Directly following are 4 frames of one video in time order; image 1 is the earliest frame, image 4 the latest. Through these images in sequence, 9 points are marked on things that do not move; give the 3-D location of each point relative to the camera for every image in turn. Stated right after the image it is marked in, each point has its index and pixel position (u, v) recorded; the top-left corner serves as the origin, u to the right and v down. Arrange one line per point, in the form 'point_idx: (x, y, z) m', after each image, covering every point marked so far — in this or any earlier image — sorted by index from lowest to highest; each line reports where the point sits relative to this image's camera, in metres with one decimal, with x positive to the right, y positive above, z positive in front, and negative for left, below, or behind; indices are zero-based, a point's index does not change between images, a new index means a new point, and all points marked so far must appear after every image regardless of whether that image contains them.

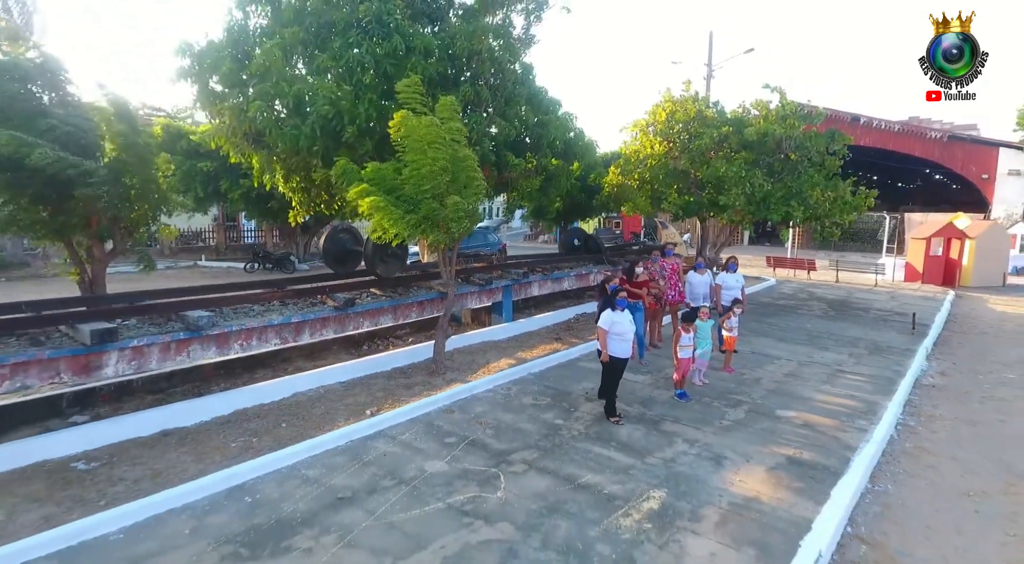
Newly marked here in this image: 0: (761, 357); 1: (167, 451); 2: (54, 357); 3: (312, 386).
0: (+3.3, -1.0, +8.1) m
1: (-2.6, -1.3, +4.7) m
2: (-3.3, -0.5, +4.5) m
3: (-2.0, -1.0, +6.2) m
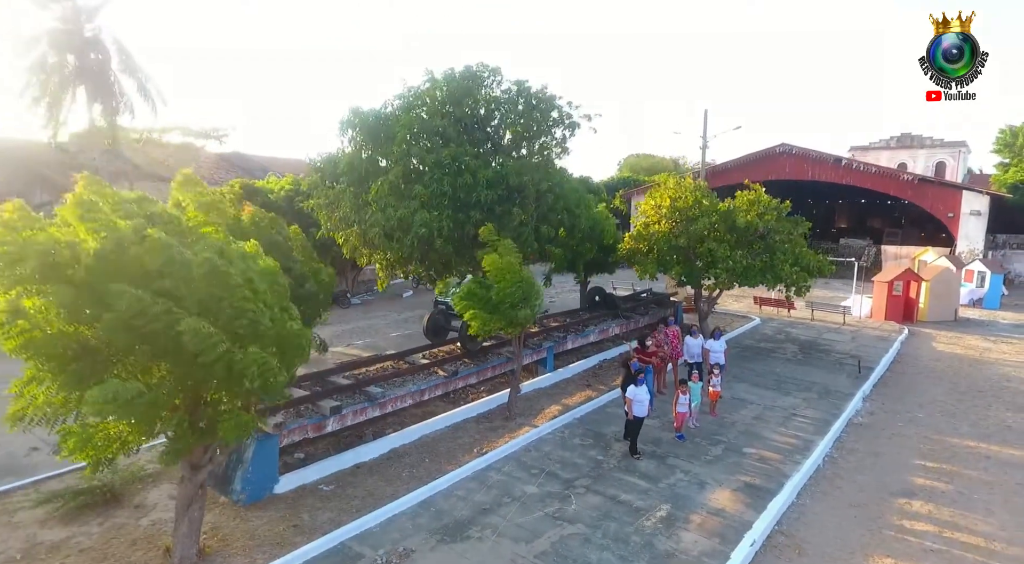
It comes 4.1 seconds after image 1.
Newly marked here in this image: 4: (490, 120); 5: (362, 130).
0: (+4.1, -2.2, +11.1) m
1: (-1.8, -2.5, +7.7) m
2: (-2.5, -1.7, +7.5) m
3: (-1.2, -2.2, +9.3) m
4: (-0.4, +3.2, +12.0) m
5: (-2.8, +2.9, +11.7) m
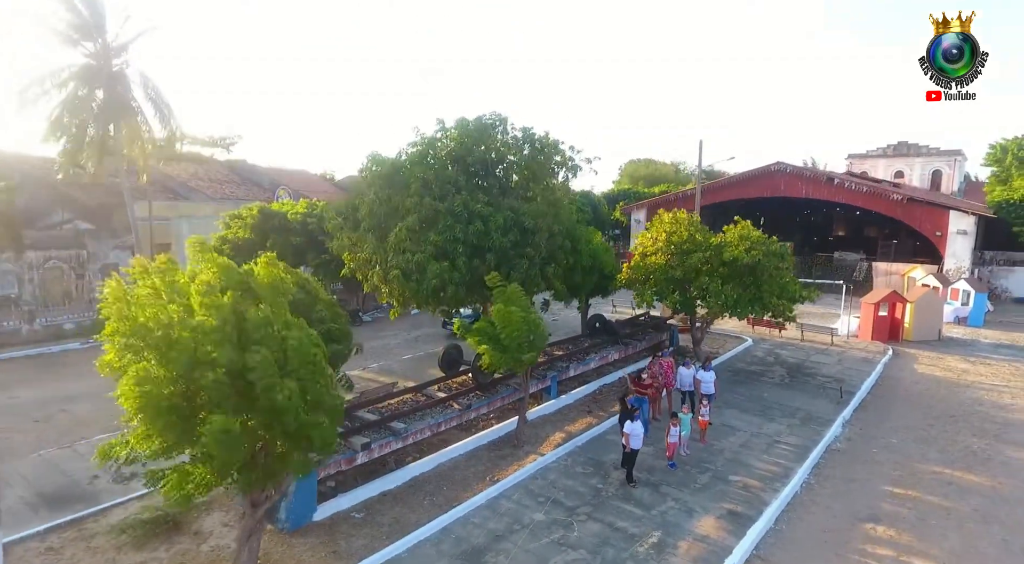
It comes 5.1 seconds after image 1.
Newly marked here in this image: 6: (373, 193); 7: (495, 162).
0: (+4.2, -2.9, +12.1) m
1: (-1.7, -3.2, +8.7) m
2: (-2.3, -2.4, +8.5) m
3: (-1.0, -2.9, +10.2) m
4: (-0.2, +2.5, +13.0) m
5: (-2.7, +2.2, +12.7) m
6: (-2.8, +1.9, +12.6) m
7: (-0.3, +2.5, +13.0) m
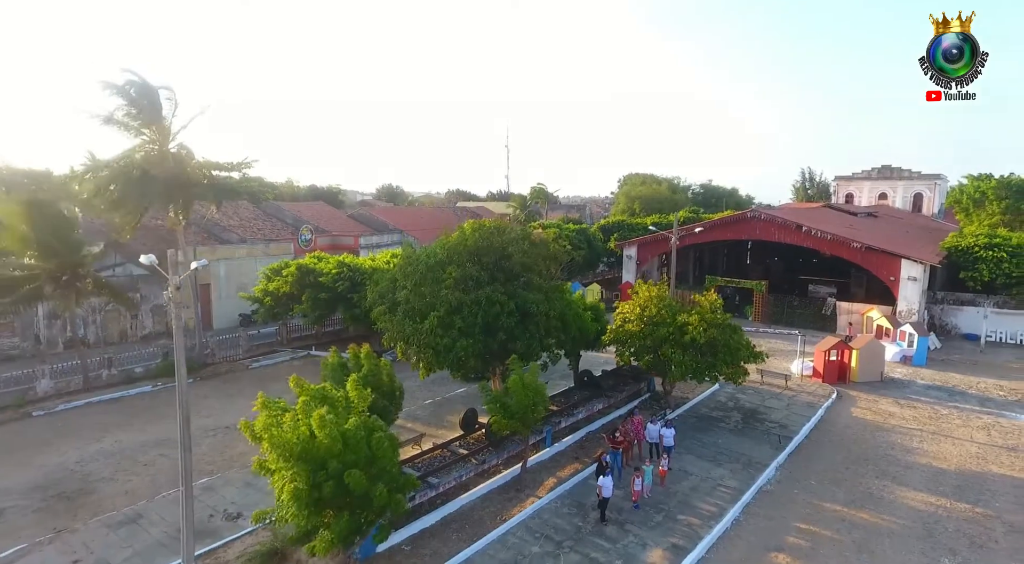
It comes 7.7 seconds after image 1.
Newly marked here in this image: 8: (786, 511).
0: (+4.3, -4.8, +15.5) m
1: (-1.6, -5.2, +12.2) m
2: (-2.3, -4.4, +12.0) m
3: (-1.0, -4.9, +13.7) m
4: (-0.1, +0.6, +16.4) m
5: (-2.5, +0.2, +16.1) m
6: (-2.7, 0.0, +16.1) m
7: (-0.2, +0.6, +16.4) m
8: (+6.3, -5.3, +14.1) m
